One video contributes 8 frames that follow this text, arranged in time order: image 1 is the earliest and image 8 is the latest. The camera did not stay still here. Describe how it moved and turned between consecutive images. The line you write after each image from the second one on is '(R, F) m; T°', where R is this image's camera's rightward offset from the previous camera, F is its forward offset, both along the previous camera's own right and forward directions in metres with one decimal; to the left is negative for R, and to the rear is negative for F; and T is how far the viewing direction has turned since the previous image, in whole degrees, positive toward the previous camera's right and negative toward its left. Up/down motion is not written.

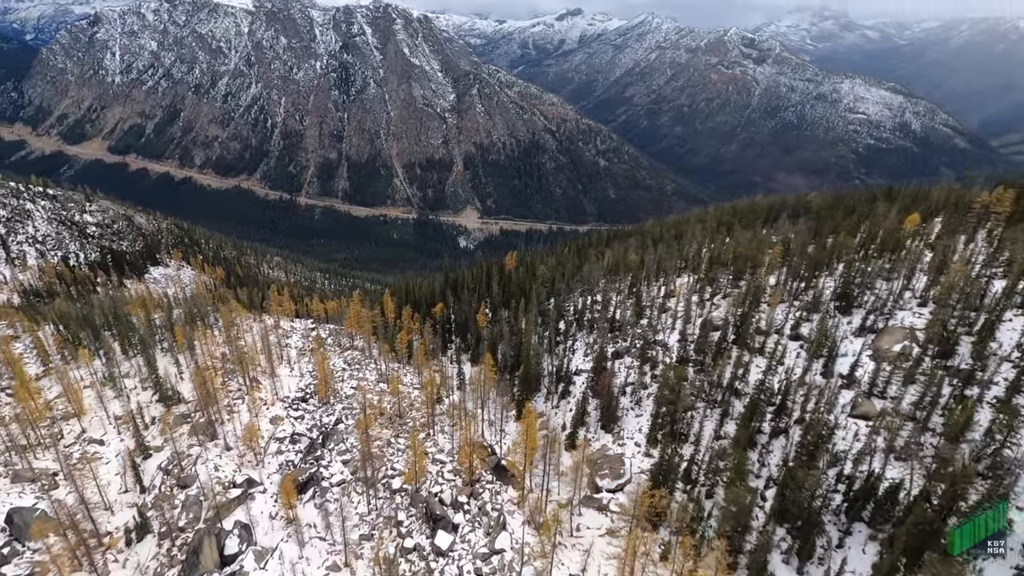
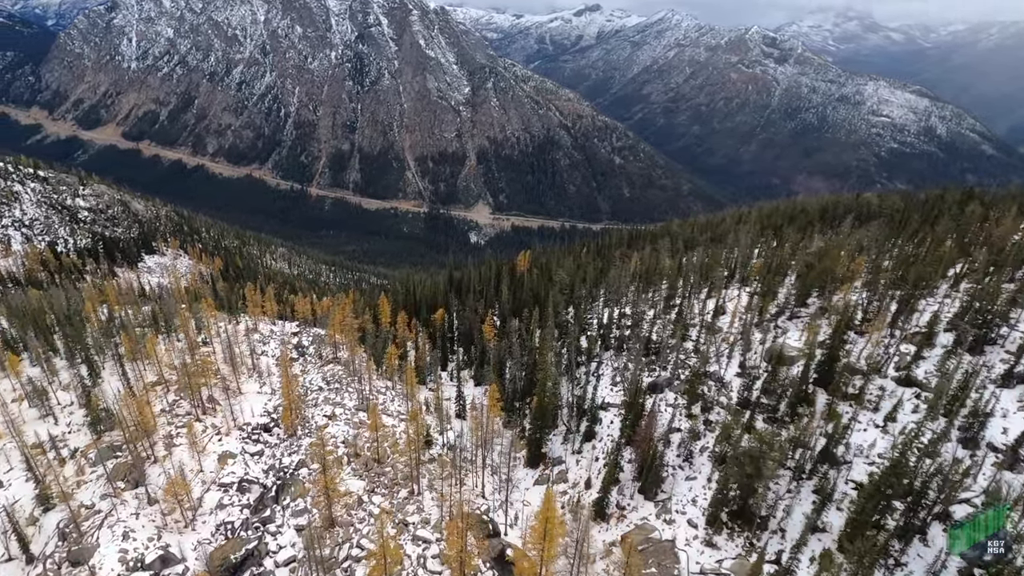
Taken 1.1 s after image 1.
(-0.5, +14.5) m; -1°
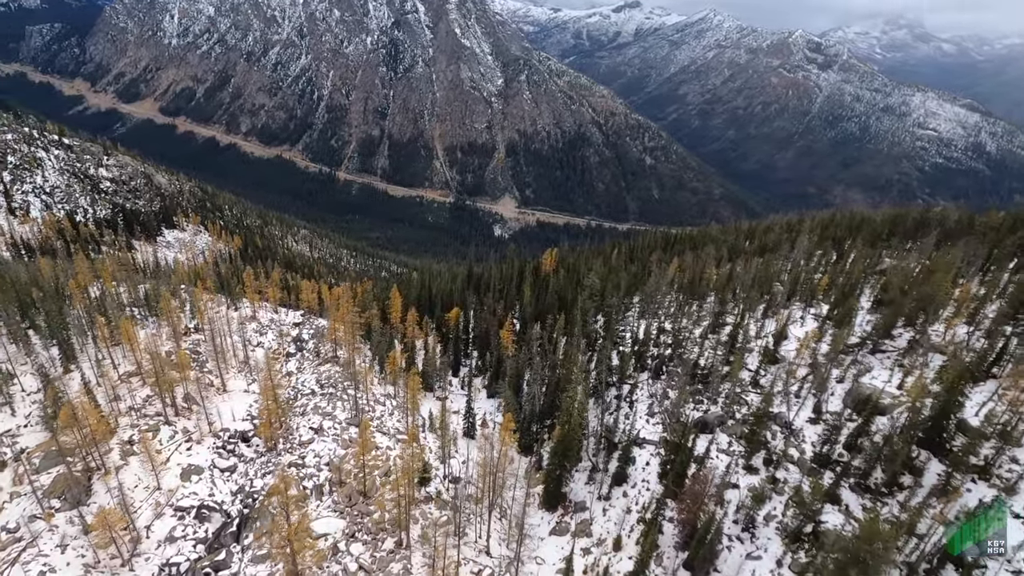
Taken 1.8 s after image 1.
(-0.5, +9.4) m; -2°
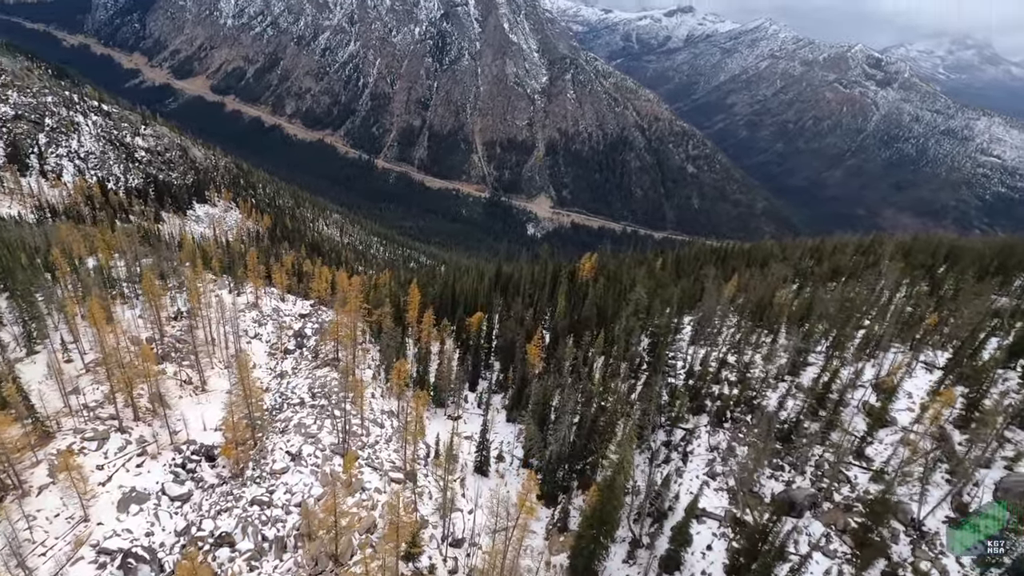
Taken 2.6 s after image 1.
(-0.7, +10.7) m; -3°
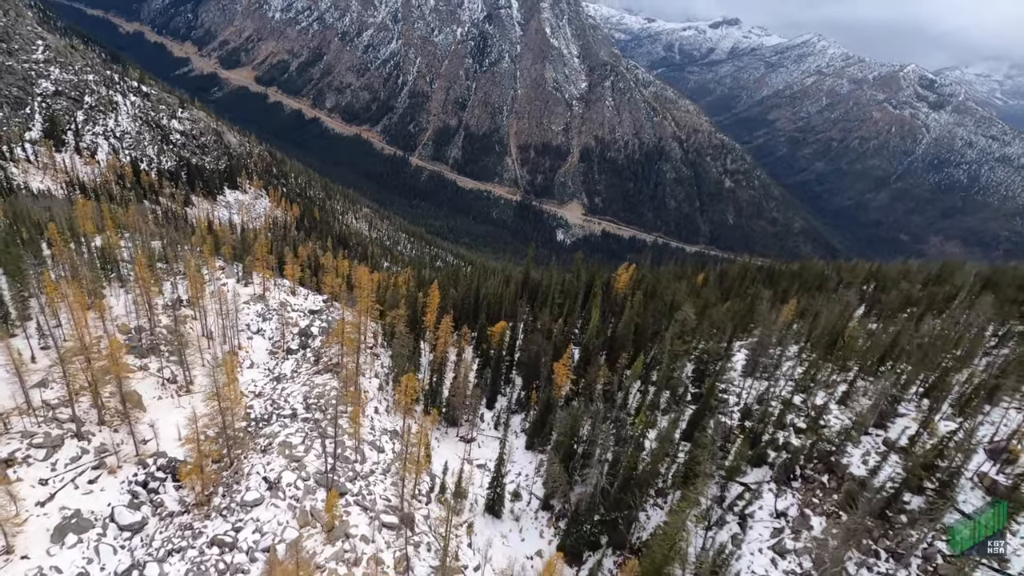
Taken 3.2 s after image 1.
(-0.5, +7.5) m; -3°
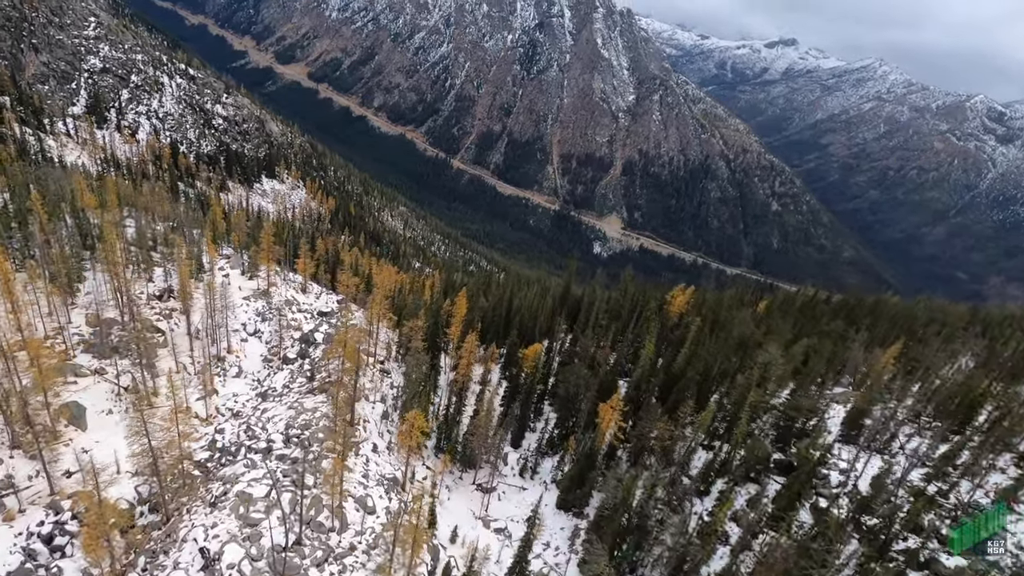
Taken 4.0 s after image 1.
(-1.0, +10.7) m; -3°
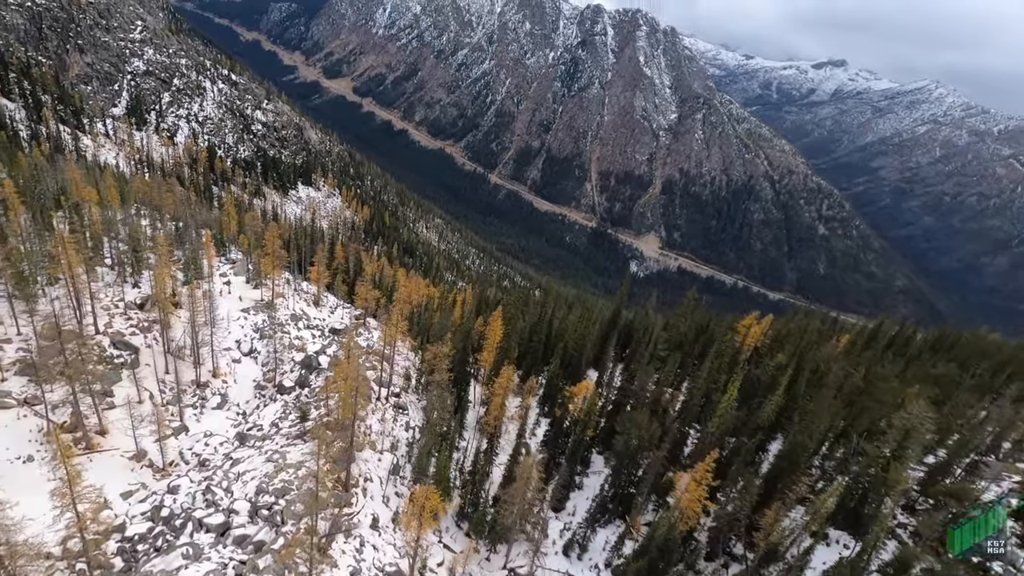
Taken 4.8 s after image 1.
(-1.3, +10.6) m; -4°
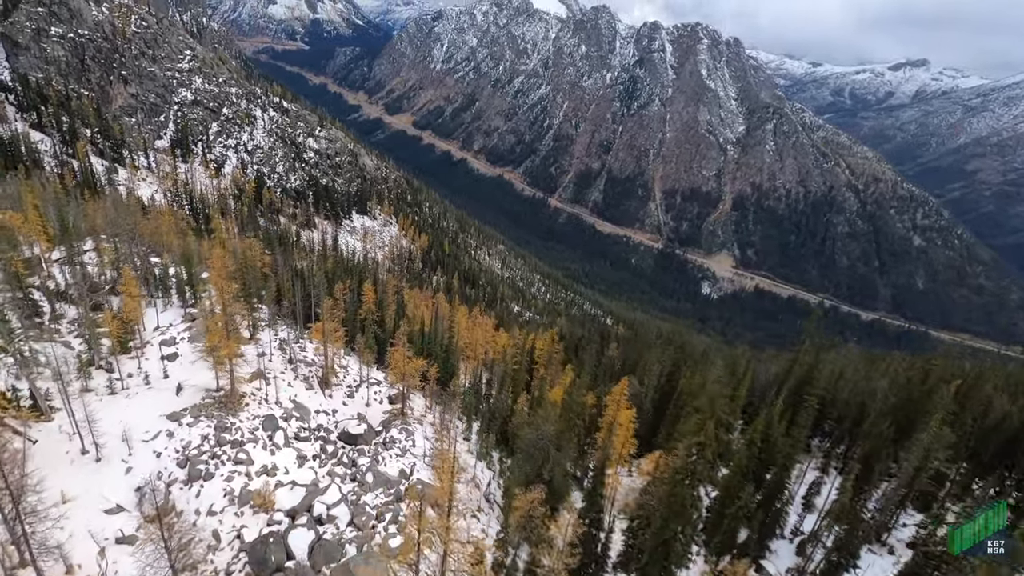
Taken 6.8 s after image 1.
(-5.2, +25.9) m; -6°
